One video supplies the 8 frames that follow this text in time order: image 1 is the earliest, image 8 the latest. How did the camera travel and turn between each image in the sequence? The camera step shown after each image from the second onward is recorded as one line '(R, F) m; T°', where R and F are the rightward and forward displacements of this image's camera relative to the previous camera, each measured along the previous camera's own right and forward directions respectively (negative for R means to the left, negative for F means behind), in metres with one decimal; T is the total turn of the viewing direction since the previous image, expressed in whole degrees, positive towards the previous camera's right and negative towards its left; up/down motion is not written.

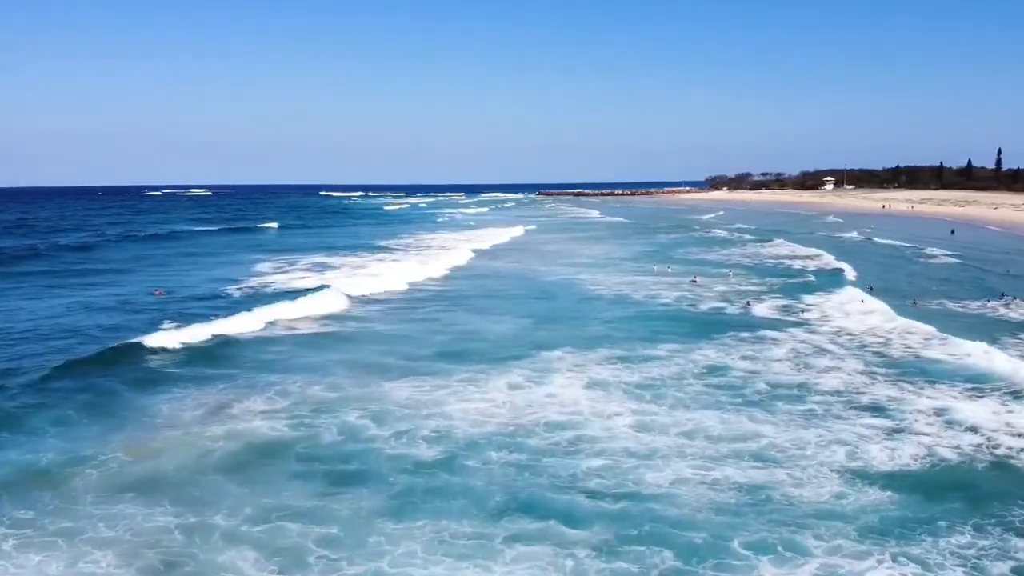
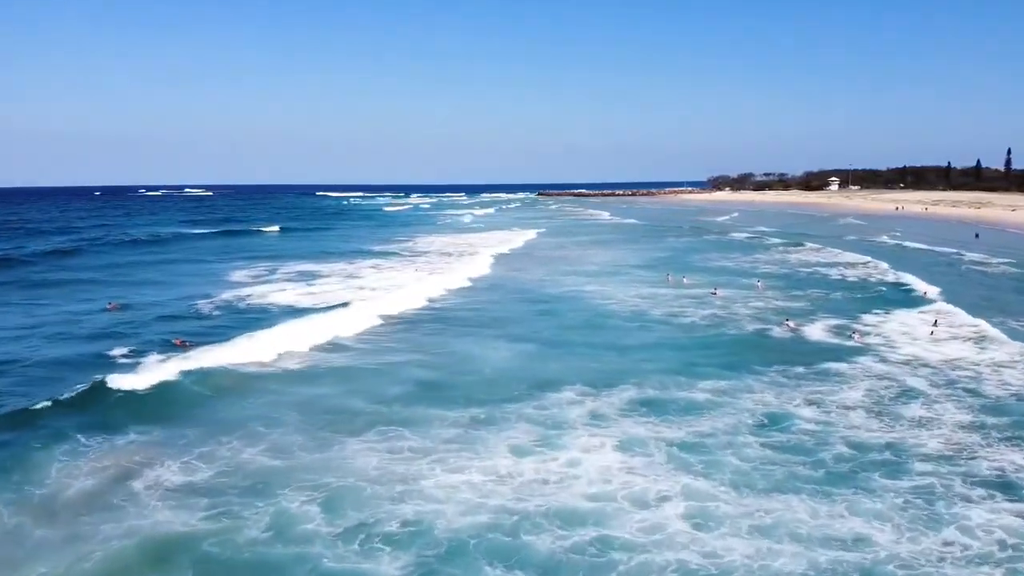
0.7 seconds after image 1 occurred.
(0.0, +3.6) m; 0°
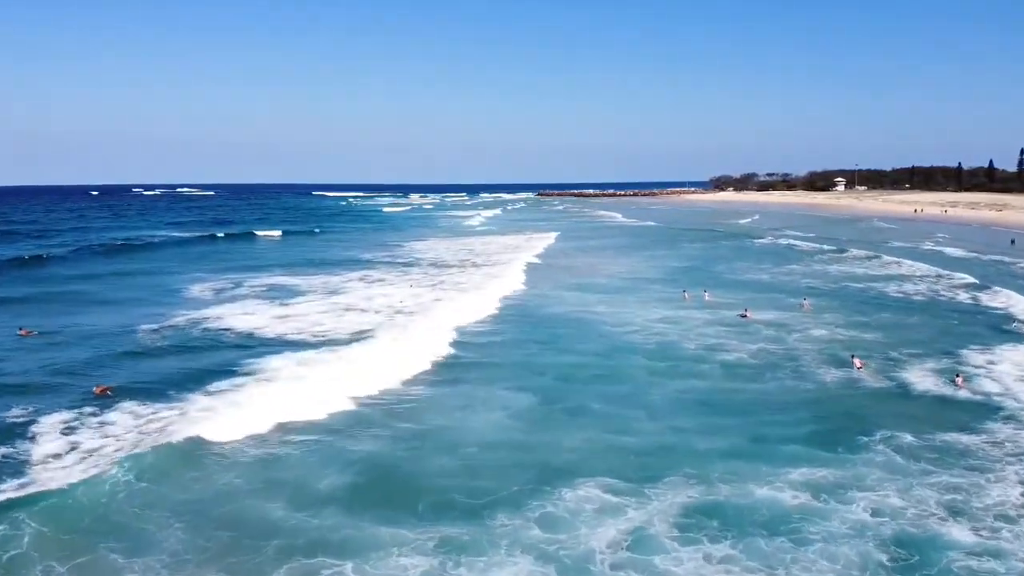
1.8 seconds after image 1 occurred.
(0.0, +4.3) m; 0°
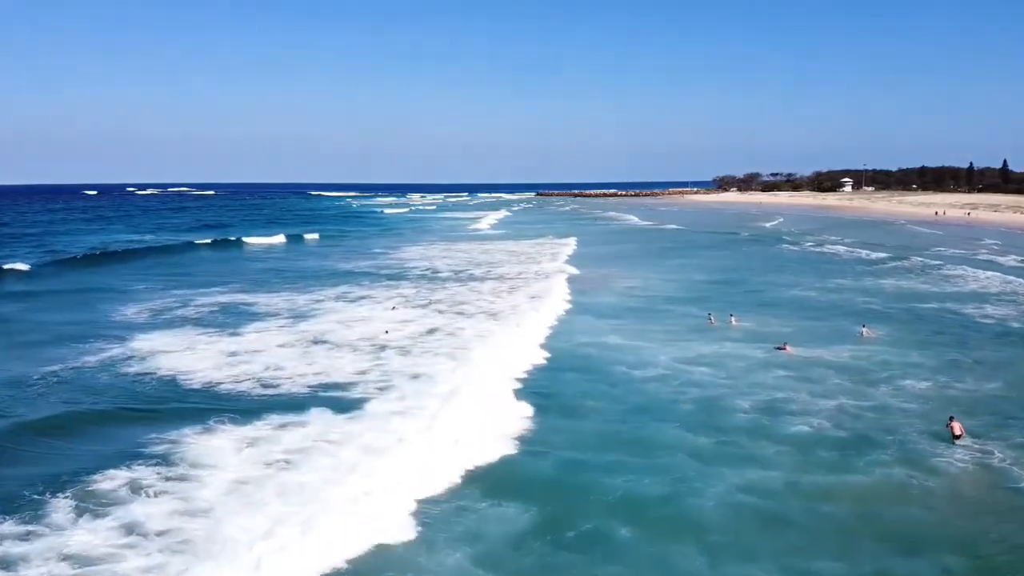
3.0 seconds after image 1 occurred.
(+0.1, +4.5) m; 0°
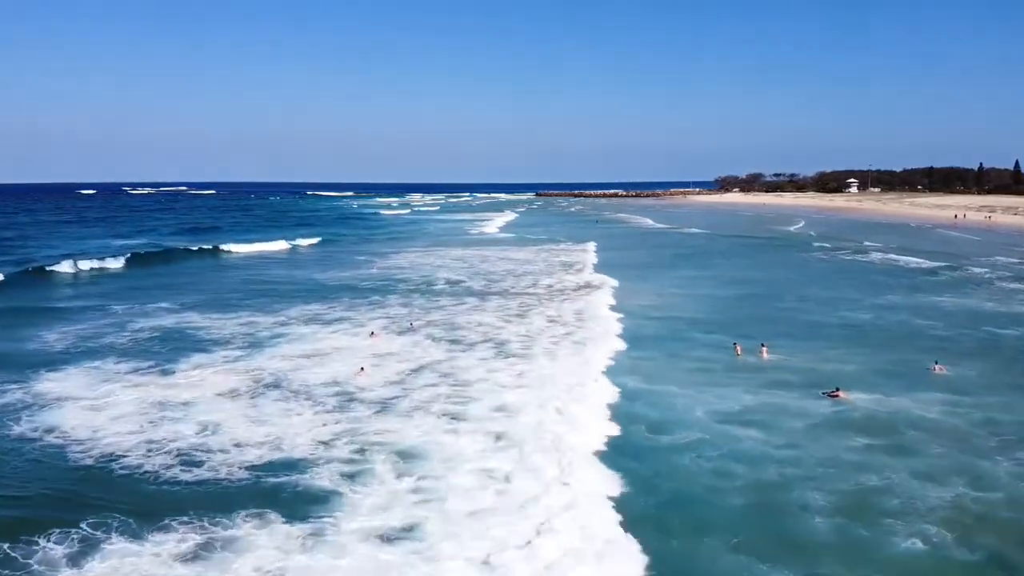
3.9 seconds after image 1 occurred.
(-0.1, +3.6) m; 0°
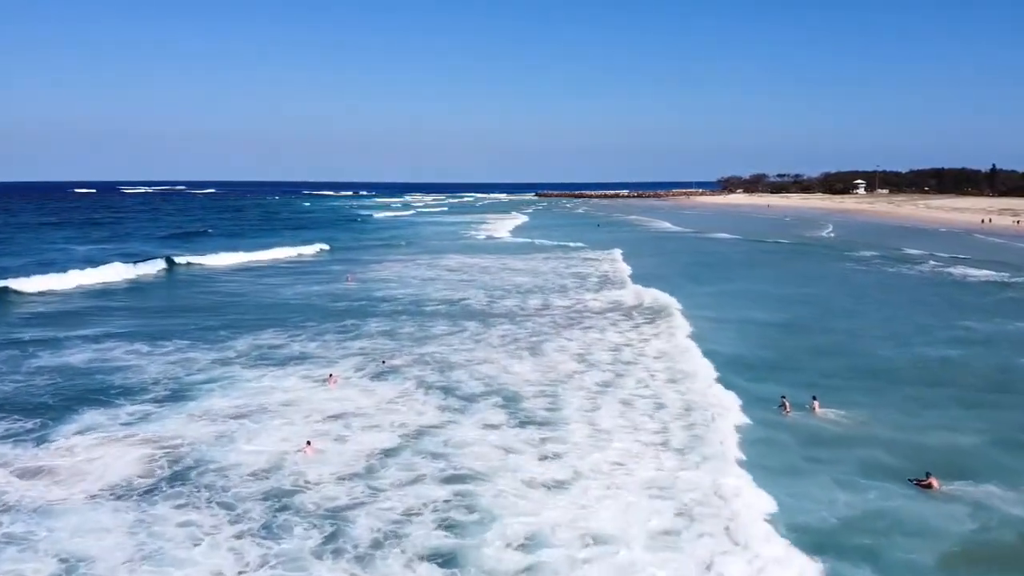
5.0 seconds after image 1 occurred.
(-0.2, +4.2) m; 0°
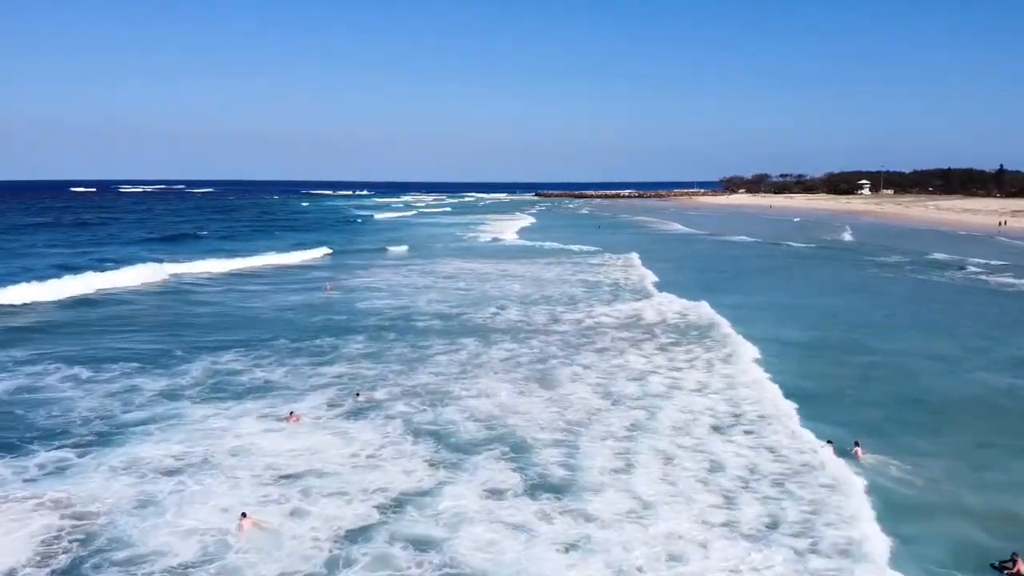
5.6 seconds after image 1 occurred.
(-0.1, +2.3) m; 0°
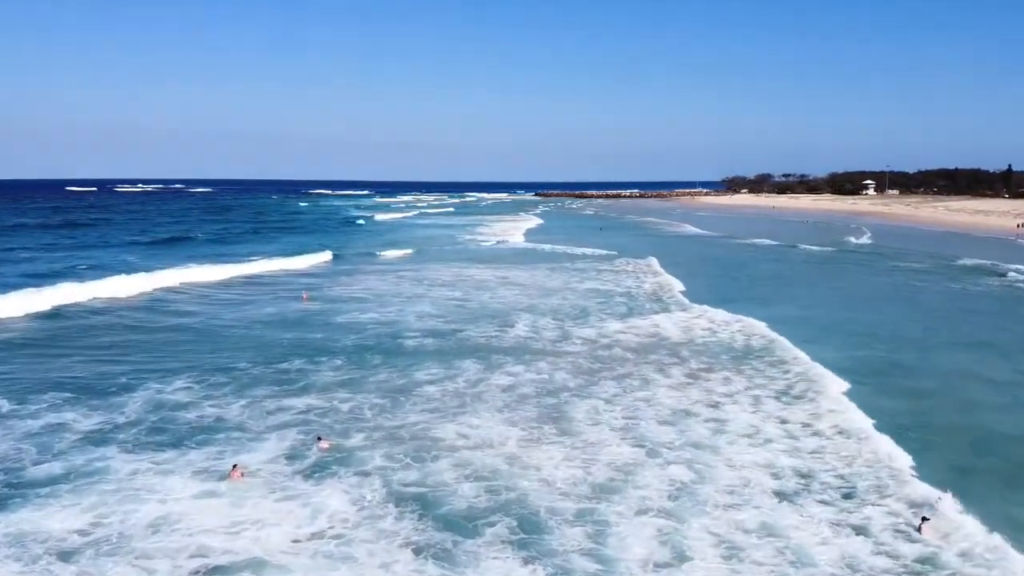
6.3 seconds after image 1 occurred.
(0.0, +2.2) m; 0°
